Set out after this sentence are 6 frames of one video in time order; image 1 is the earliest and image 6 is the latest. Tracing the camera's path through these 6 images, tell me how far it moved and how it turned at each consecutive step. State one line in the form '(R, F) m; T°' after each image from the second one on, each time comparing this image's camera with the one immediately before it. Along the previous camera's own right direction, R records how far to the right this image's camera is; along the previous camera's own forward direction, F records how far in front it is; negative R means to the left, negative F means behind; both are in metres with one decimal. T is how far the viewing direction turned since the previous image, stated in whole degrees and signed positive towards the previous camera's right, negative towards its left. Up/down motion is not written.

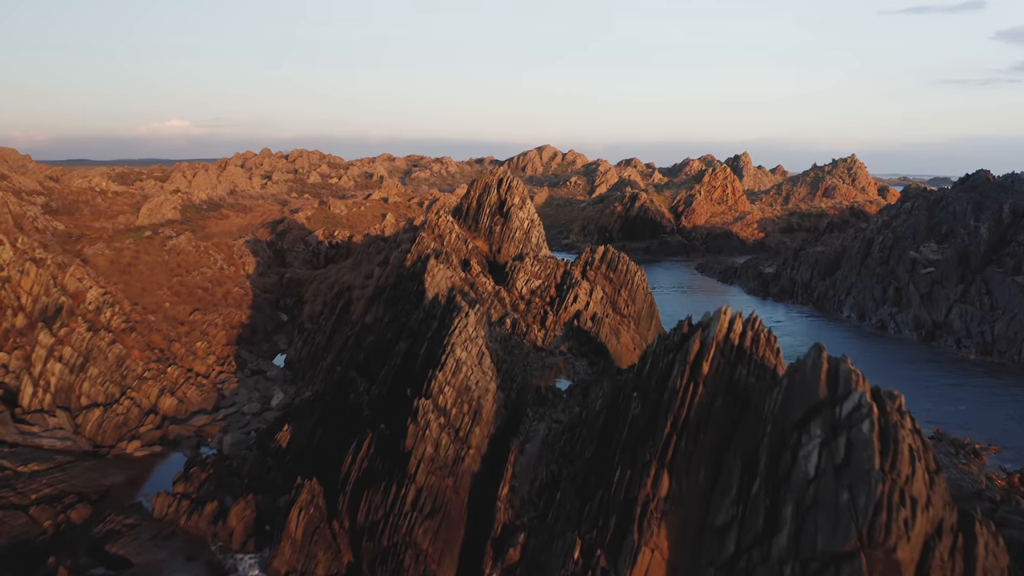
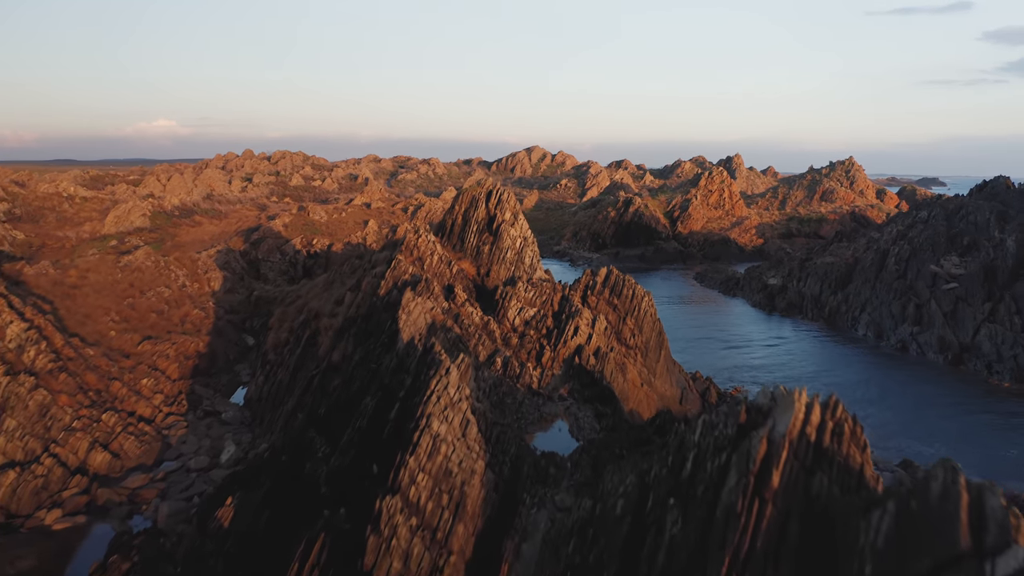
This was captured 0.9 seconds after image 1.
(0.0, +2.3) m; +1°
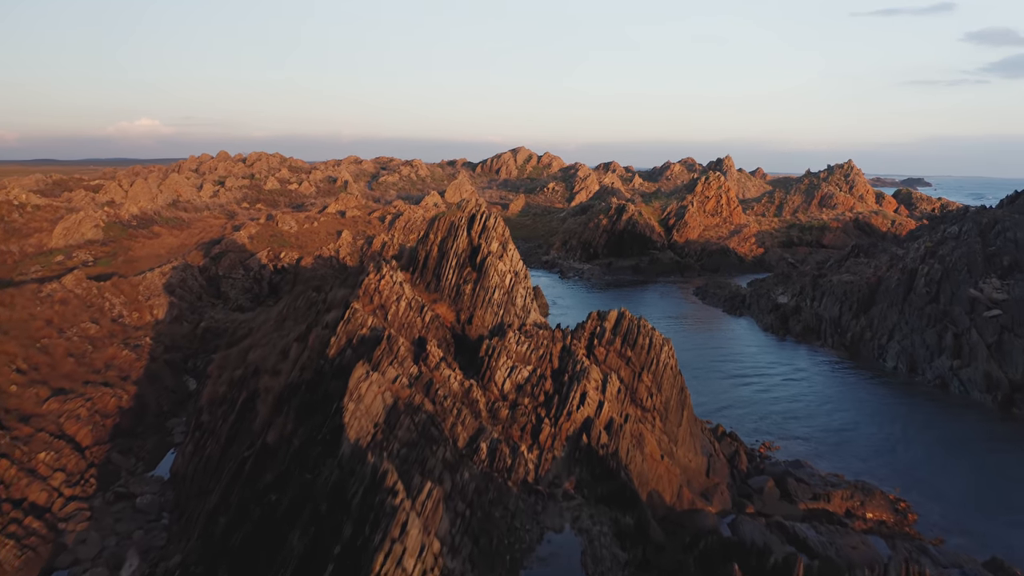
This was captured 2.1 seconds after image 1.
(0.0, +3.3) m; +1°
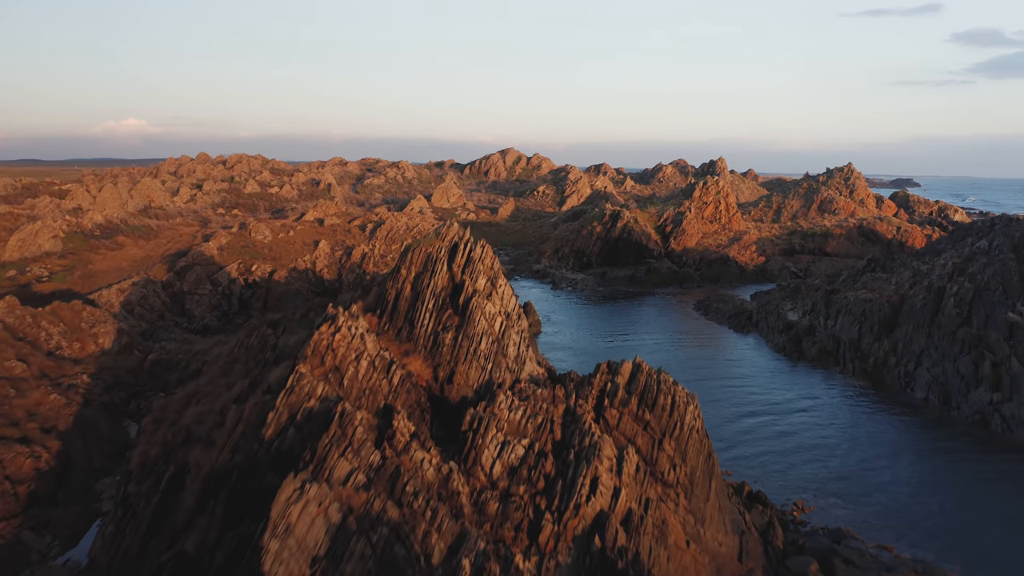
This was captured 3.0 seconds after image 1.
(0.0, +2.5) m; +1°
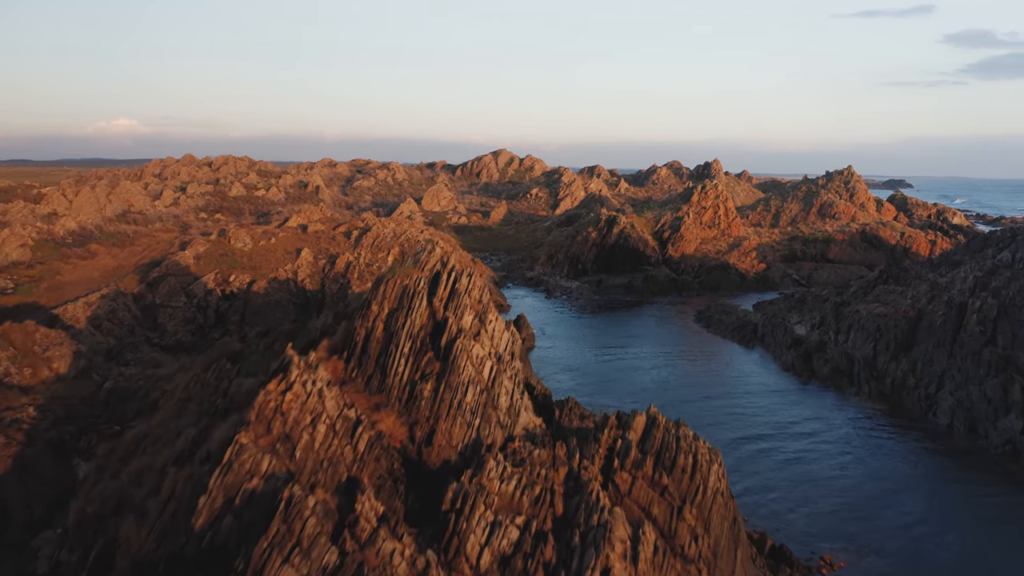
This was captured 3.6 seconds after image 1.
(0.0, +1.7) m; +1°
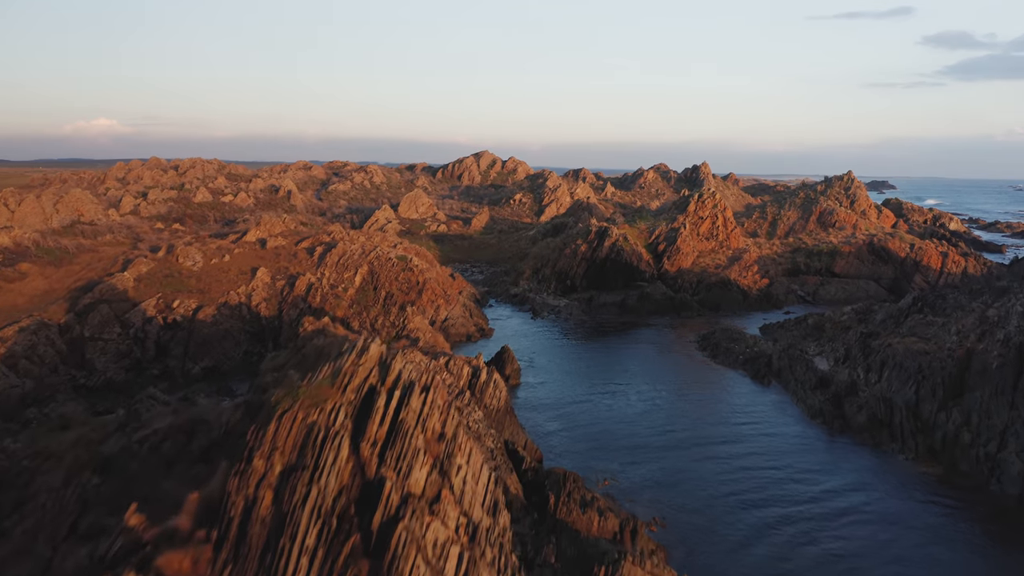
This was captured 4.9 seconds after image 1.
(0.0, +3.7) m; +1°
